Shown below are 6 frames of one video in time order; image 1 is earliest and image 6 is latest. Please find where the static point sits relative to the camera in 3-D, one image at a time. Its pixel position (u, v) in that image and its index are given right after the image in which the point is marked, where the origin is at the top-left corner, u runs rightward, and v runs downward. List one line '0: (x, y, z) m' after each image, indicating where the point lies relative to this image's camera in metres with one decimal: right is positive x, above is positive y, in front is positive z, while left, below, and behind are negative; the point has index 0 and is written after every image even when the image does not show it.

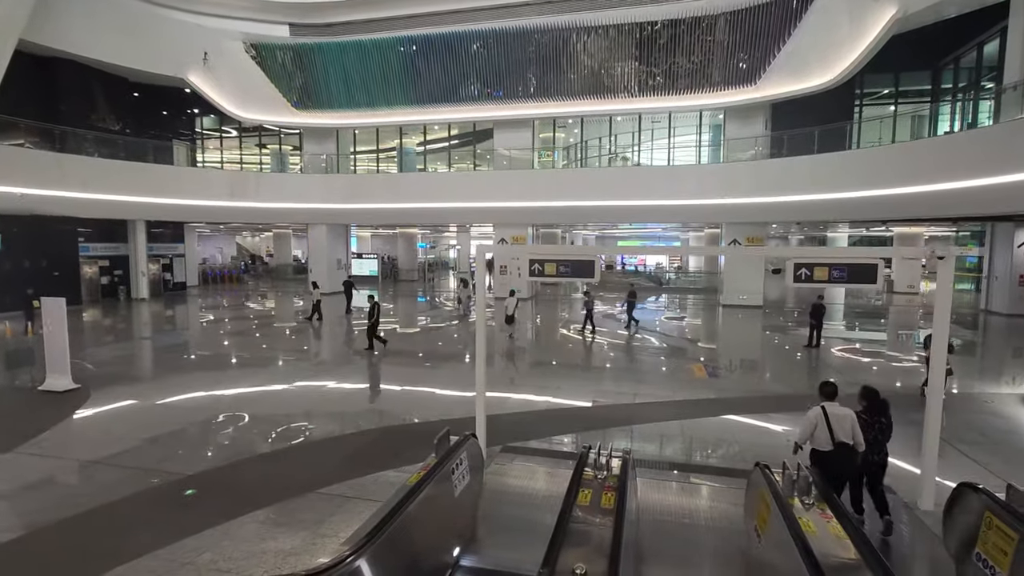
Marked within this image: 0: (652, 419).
0: (+2.0, -1.9, +7.6) m
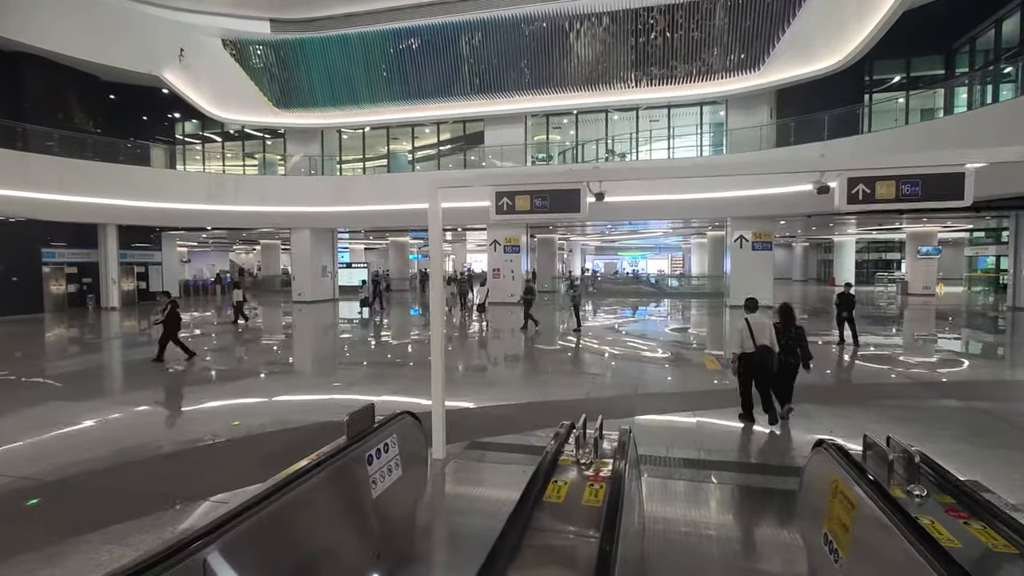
0: (+1.7, -1.5, +6.4) m
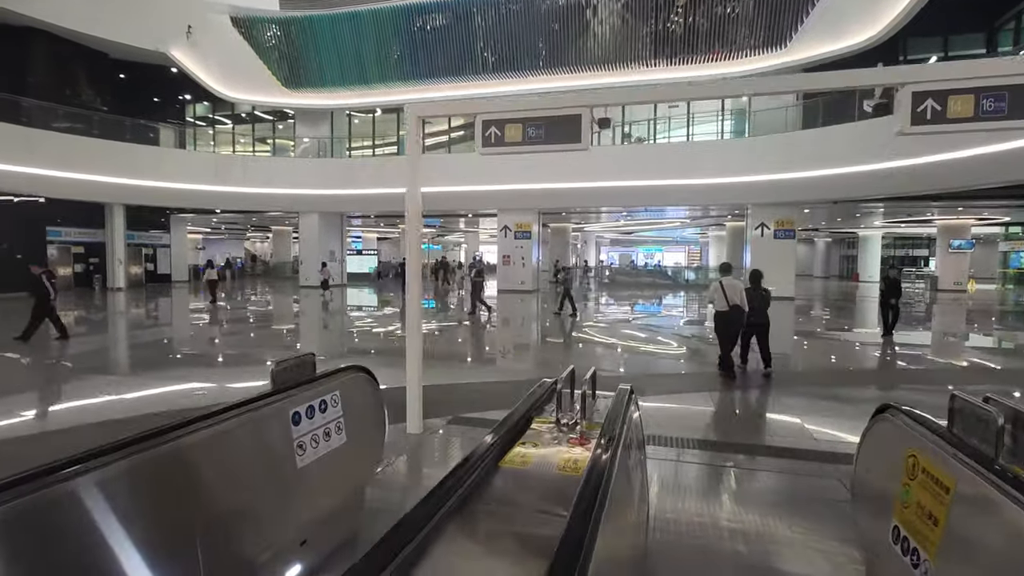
0: (+1.7, -1.2, +5.9) m
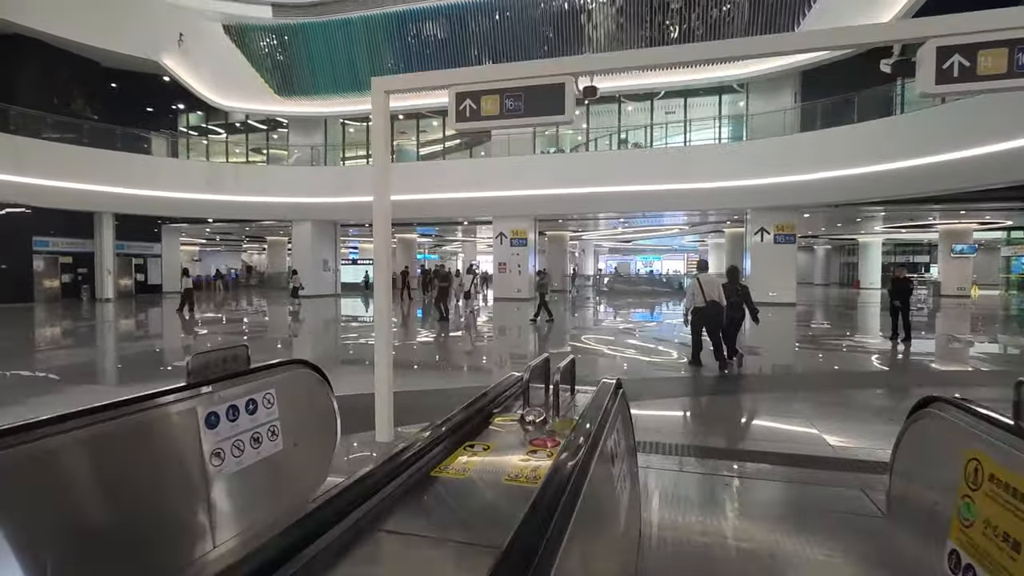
0: (+1.6, -1.2, +5.5) m
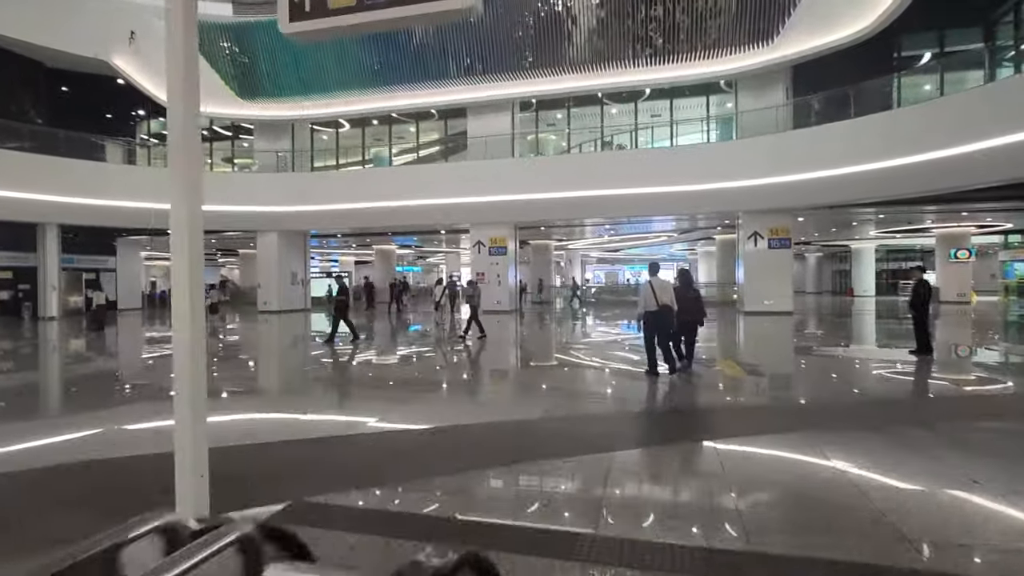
0: (+1.2, -1.3, +4.4) m
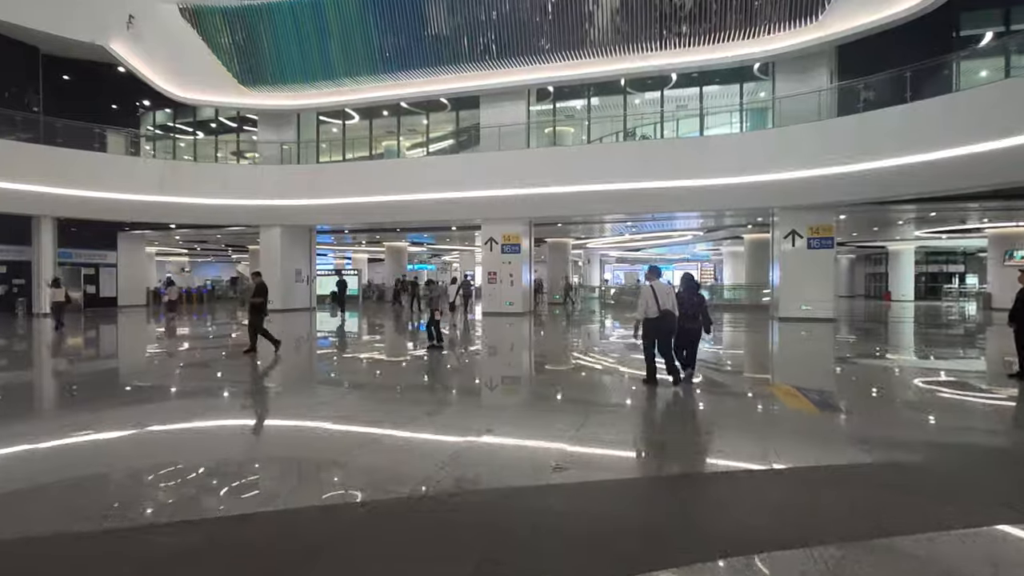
0: (+1.2, -1.3, +3.3) m
